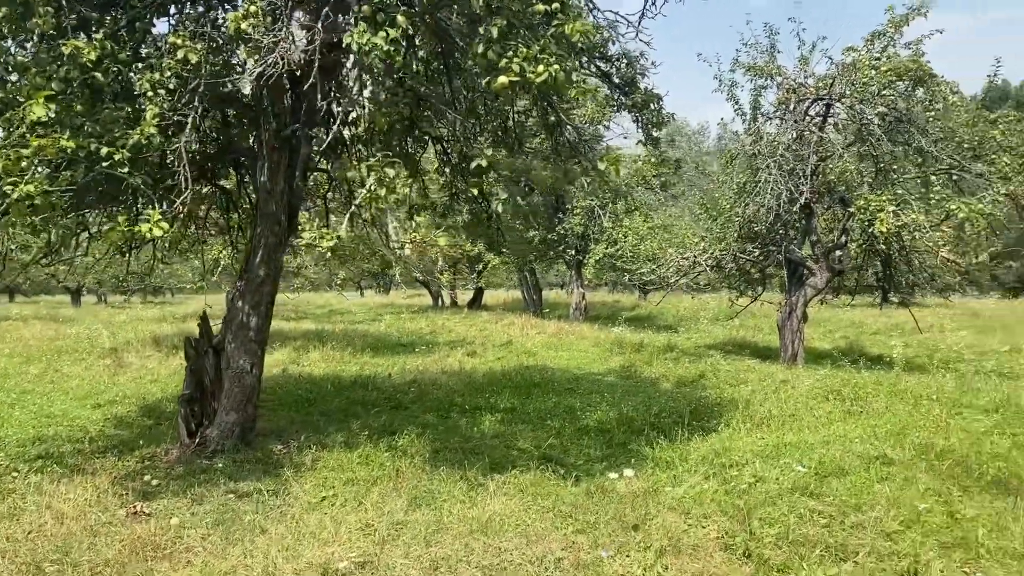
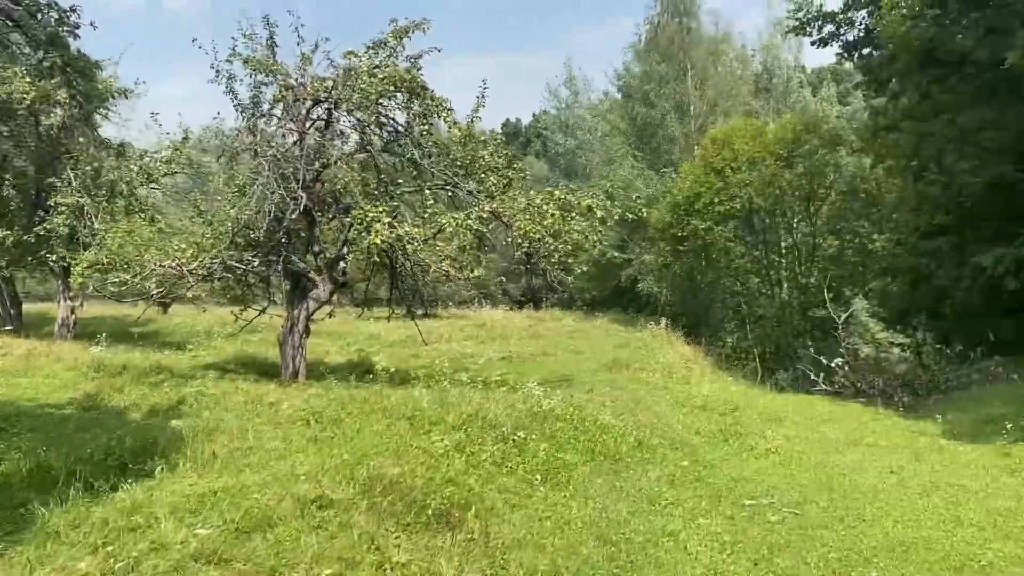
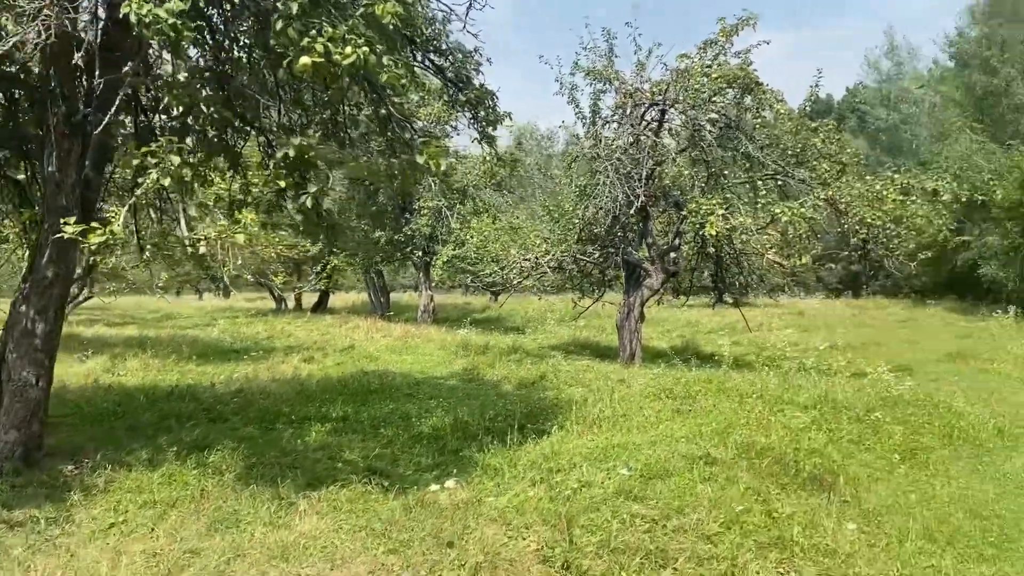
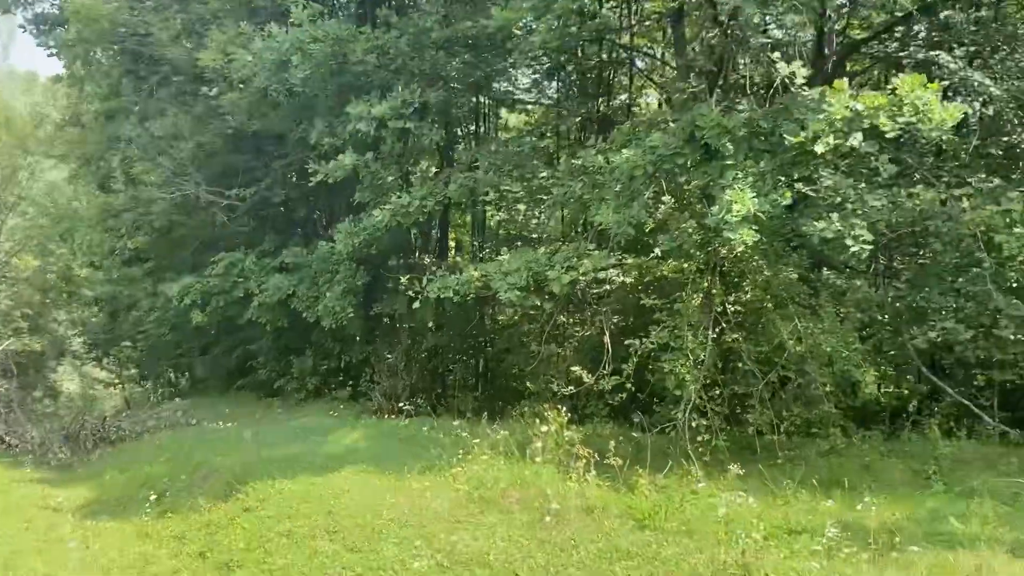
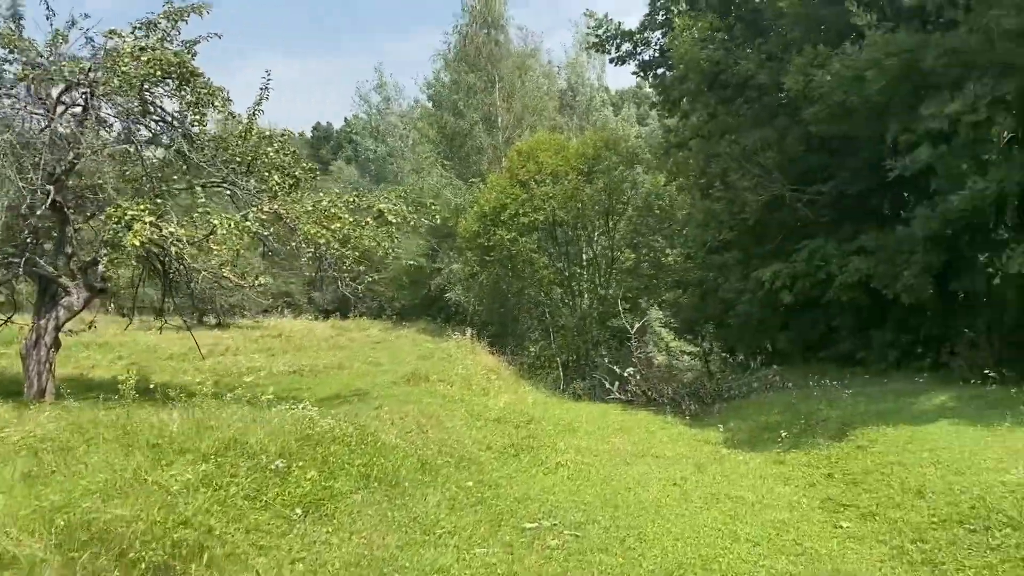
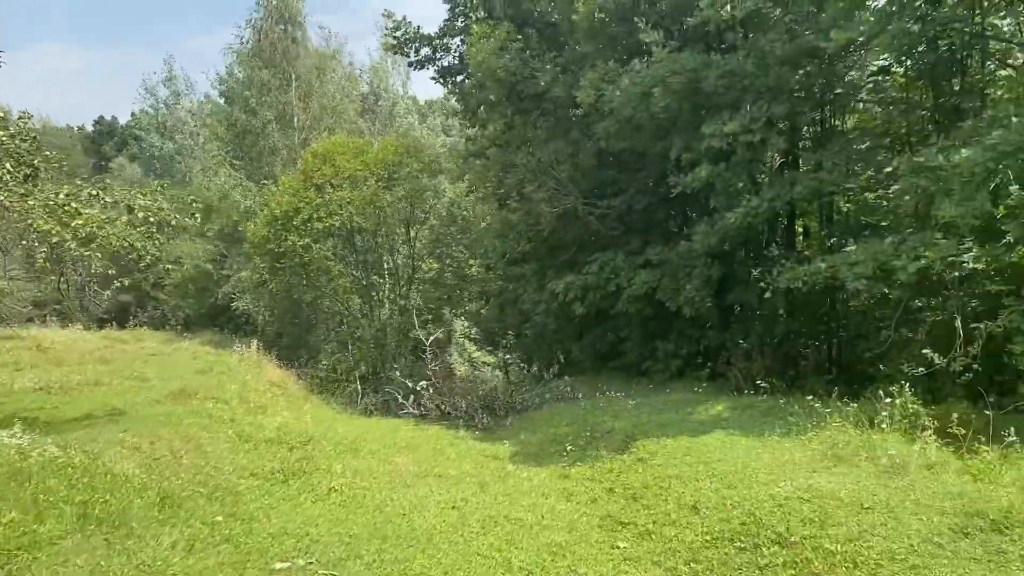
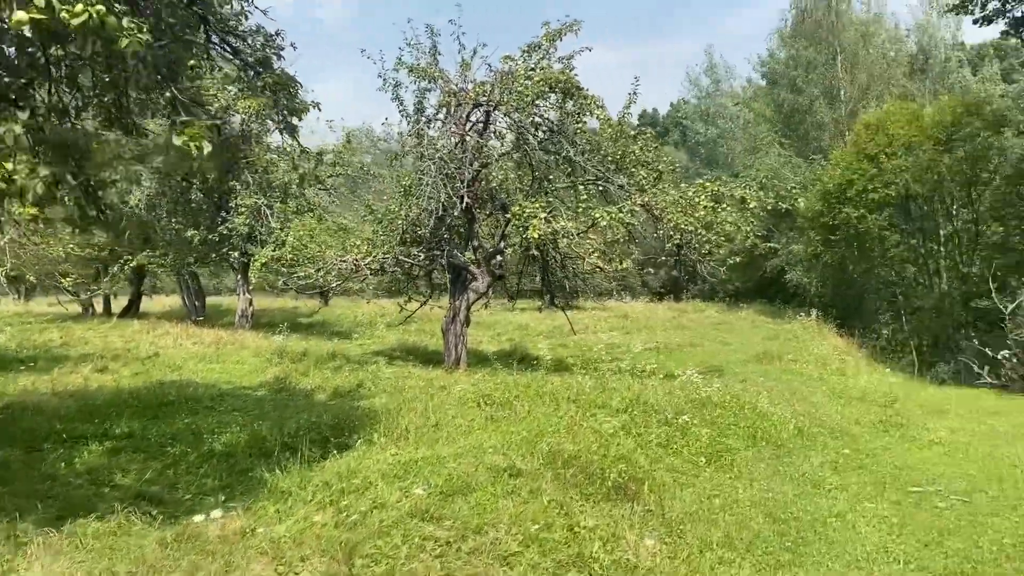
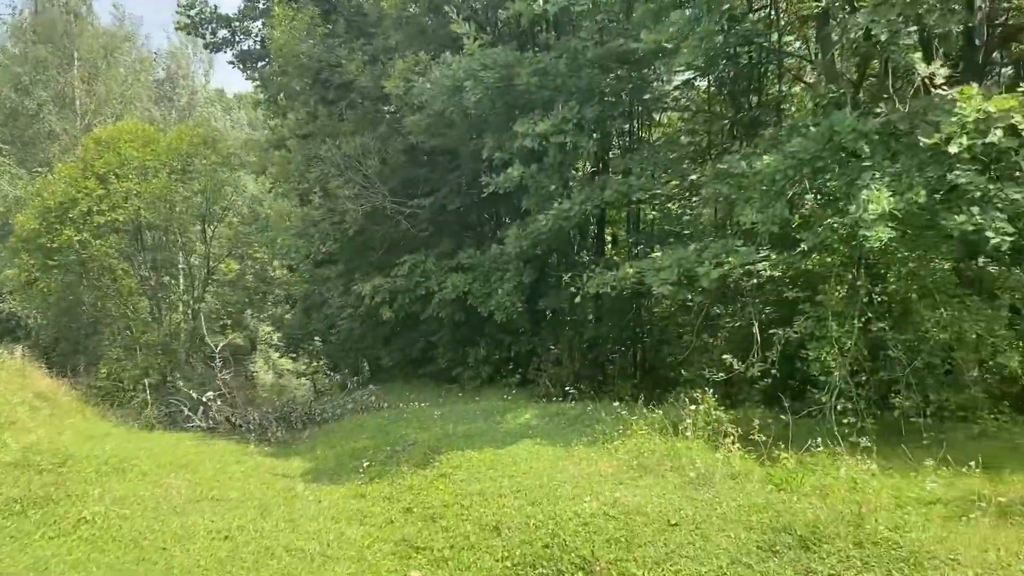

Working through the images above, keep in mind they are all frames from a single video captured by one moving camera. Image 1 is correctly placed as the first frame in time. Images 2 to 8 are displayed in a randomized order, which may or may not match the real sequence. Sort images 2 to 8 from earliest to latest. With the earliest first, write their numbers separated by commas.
3, 7, 2, 5, 6, 8, 4
